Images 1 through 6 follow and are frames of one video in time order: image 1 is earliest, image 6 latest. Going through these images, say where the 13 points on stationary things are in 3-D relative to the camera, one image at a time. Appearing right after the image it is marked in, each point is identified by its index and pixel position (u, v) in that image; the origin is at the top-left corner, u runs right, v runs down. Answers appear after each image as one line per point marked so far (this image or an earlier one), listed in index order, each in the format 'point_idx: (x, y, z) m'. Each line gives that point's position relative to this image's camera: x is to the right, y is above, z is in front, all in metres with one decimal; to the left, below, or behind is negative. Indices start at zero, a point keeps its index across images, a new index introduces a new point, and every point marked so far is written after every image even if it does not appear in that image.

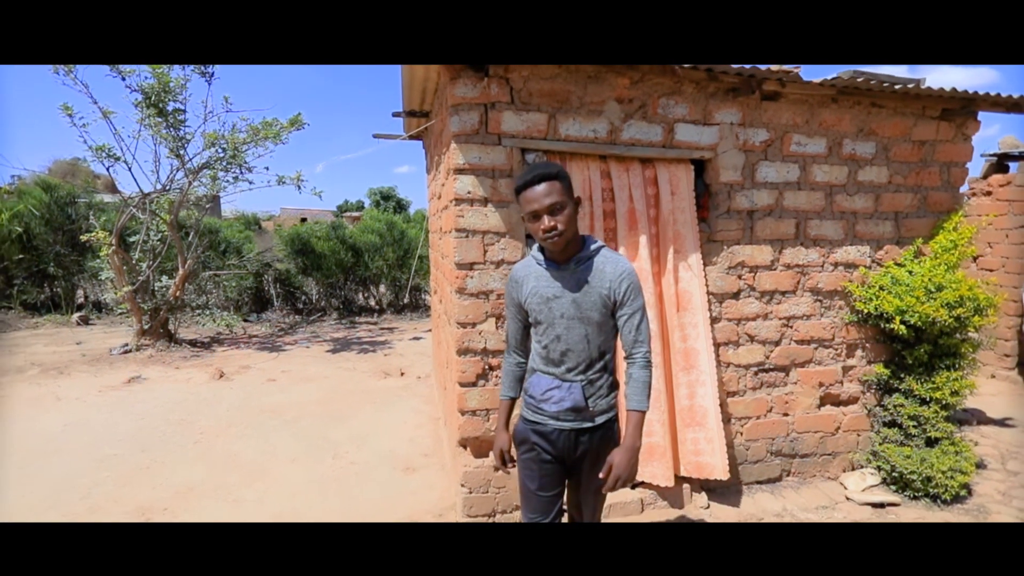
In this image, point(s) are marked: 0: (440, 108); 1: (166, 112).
0: (-0.4, +1.1, +3.5) m
1: (-4.2, +2.1, +6.9) m
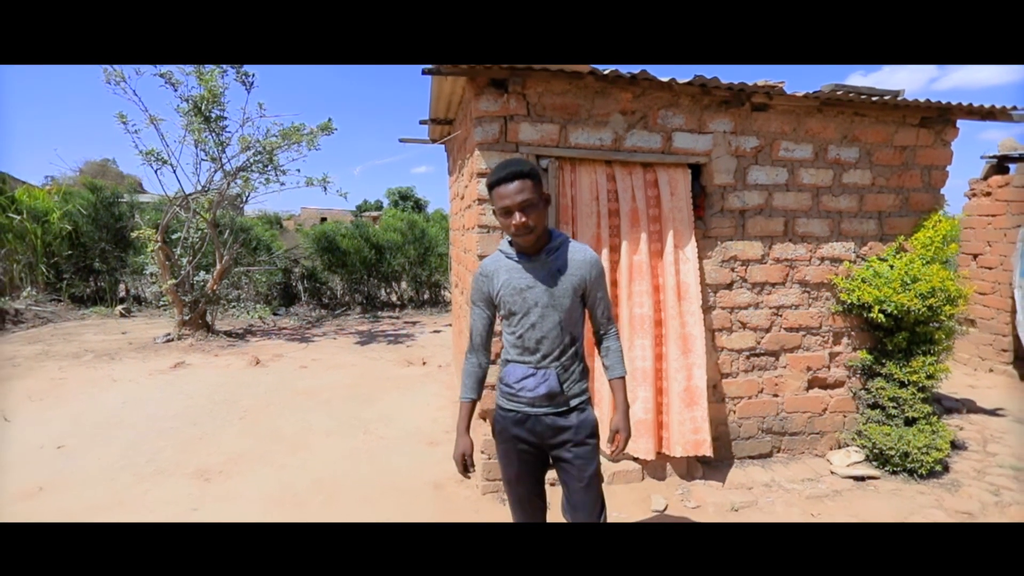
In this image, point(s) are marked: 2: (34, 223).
0: (-0.3, +1.2, +4.0) m
1: (-4.0, +2.2, +7.4) m
2: (-8.3, +1.1, +10.0) m
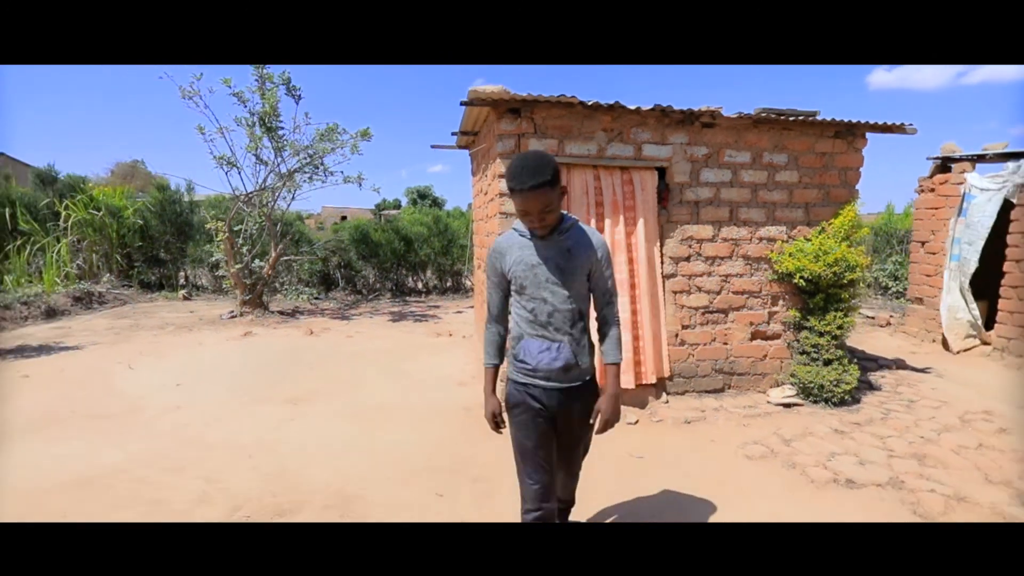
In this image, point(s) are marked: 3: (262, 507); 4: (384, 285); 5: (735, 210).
0: (-0.2, +1.4, +5.2) m
1: (-3.8, +2.5, +8.8) m
2: (-8.1, +1.4, +11.5) m
3: (-1.5, -1.3, +3.4) m
4: (-2.8, +0.1, +12.5) m
5: (+2.0, +0.7, +5.0) m
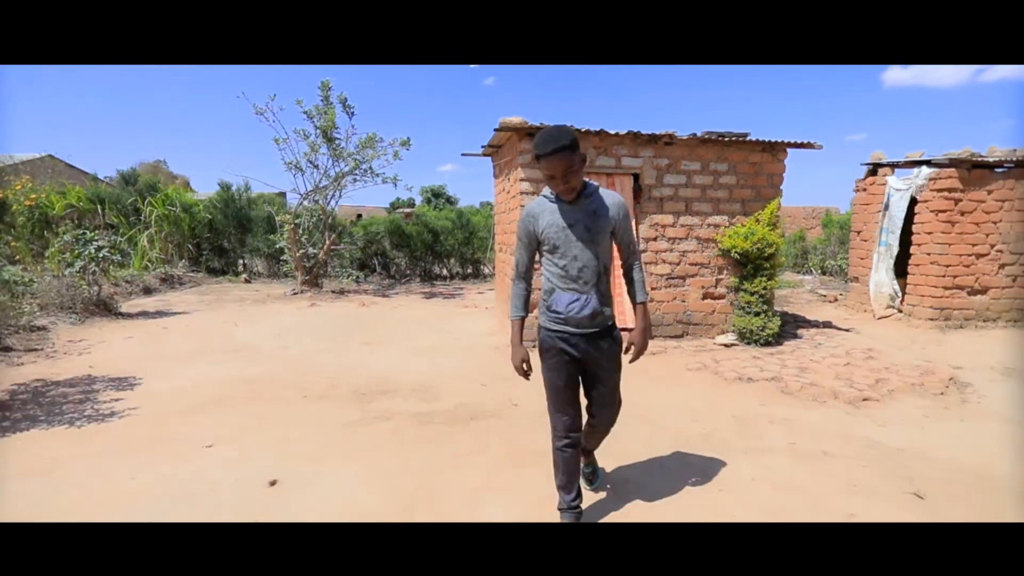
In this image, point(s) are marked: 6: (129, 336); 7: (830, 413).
0: (0.0, +1.8, +7.2) m
1: (-3.5, +2.8, +10.8) m
2: (-7.8, +1.8, +13.5) m
3: (-1.3, -1.0, +5.3) m
4: (-2.5, +0.4, +14.5) m
5: (+2.2, +1.0, +6.9) m
6: (-5.1, -0.6, +7.6) m
7: (+2.6, -1.0, +4.6) m
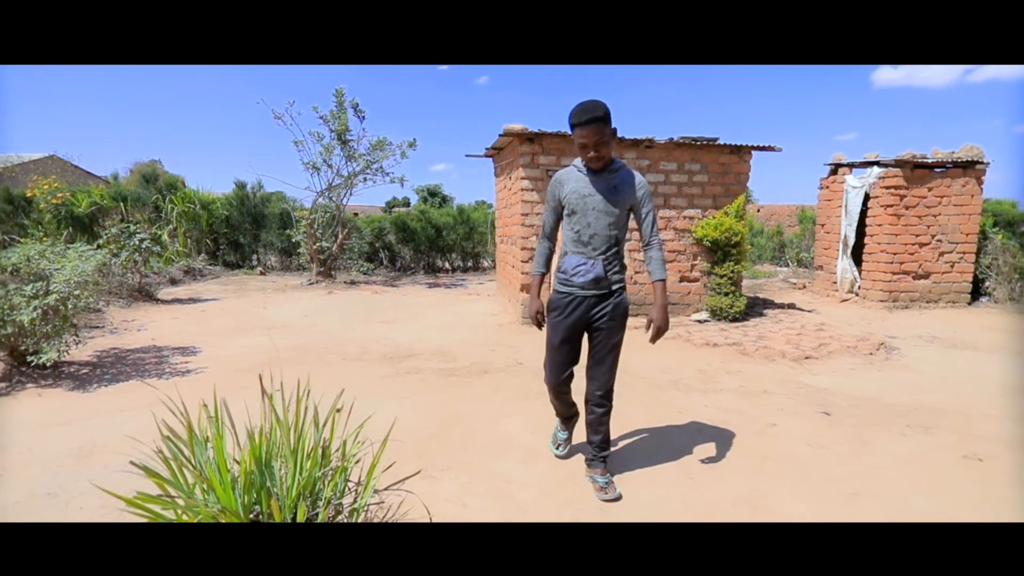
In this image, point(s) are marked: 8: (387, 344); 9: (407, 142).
0: (0.0, +2.0, +8.2) m
1: (-3.5, +3.0, +11.8) m
2: (-7.8, +2.0, +14.5) m
3: (-1.3, -0.7, +6.3) m
4: (-2.6, +0.7, +15.5) m
5: (+2.2, +1.2, +8.0) m
6: (-5.1, -0.4, +8.5) m
7: (+2.6, -0.8, +5.7) m
8: (-1.5, -0.7, +6.9) m
9: (-2.4, +3.3, +12.8) m
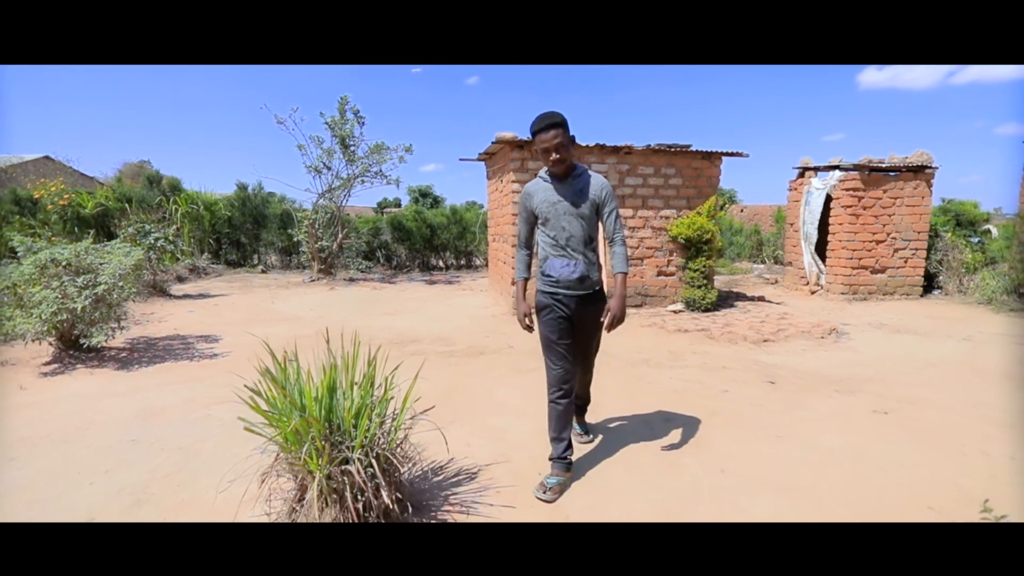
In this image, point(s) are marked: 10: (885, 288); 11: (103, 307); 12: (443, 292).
0: (-0.1, +2.1, +8.9) m
1: (-3.7, +3.1, +12.5) m
2: (-8.1, +2.0, +15.1) m
3: (-1.4, -0.7, +7.0) m
4: (-2.8, +0.7, +16.2) m
5: (+2.0, +1.3, +8.7) m
6: (-5.2, -0.4, +9.2) m
7: (+2.5, -0.7, +6.4) m
8: (-1.6, -0.6, +7.6) m
9: (-2.6, +3.4, +13.5) m
10: (+6.4, 0.0, +9.9) m
11: (-4.1, -0.2, +5.7) m
12: (-1.4, -0.1, +11.9) m
